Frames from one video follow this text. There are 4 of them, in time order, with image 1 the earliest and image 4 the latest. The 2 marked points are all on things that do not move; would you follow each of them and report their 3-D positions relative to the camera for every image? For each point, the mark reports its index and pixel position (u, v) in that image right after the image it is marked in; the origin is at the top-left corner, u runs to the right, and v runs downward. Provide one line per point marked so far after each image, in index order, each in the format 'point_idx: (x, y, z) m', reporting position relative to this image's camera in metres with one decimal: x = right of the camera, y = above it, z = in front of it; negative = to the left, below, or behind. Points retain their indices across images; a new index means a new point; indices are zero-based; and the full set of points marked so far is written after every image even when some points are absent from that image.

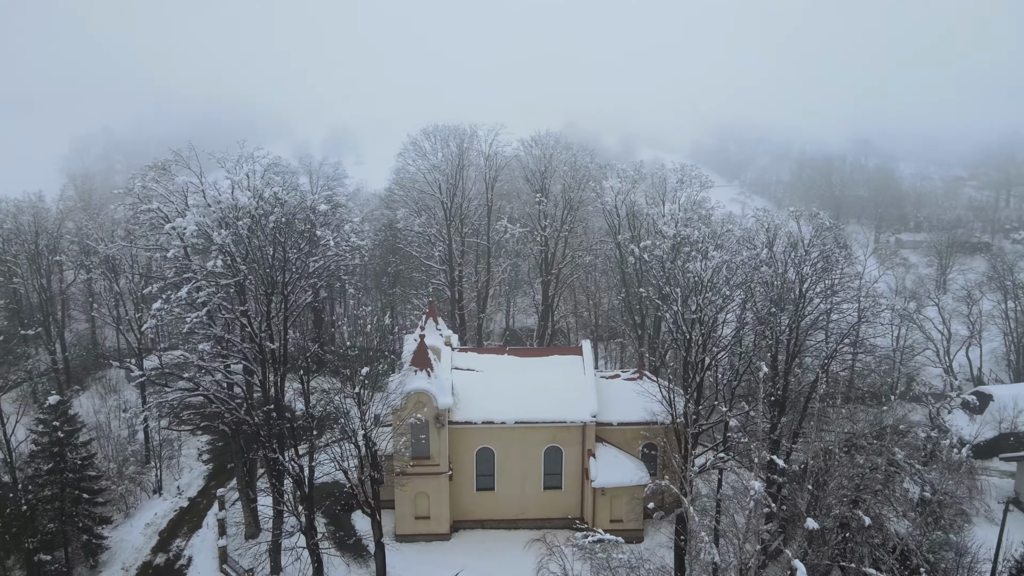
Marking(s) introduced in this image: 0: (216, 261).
0: (-8.1, +0.7, +19.5) m
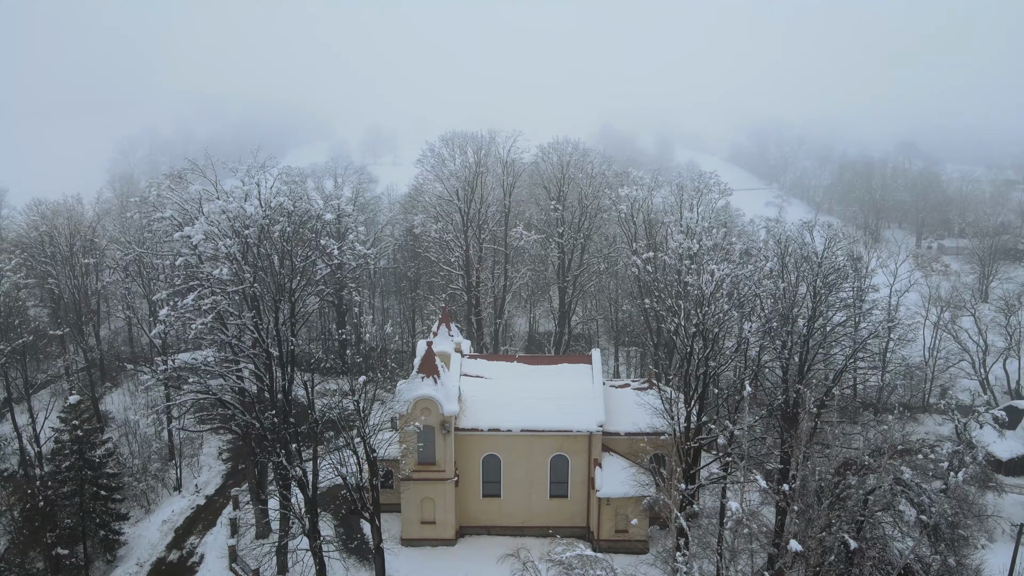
0: (-8.1, +0.5, +20.0) m
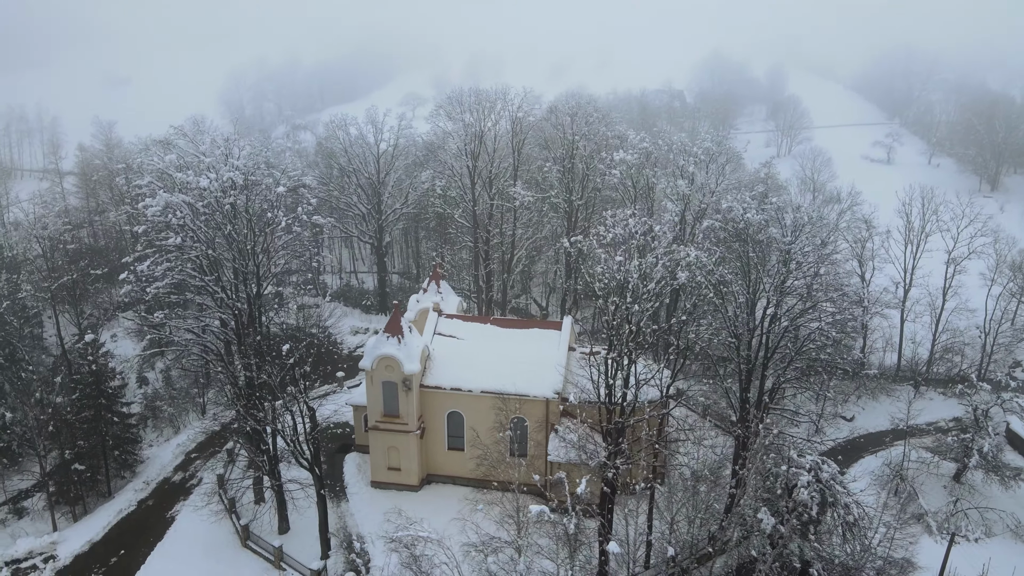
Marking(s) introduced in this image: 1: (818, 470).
0: (-9.8, +1.6, +22.0) m
1: (+8.2, -4.8, +19.6) m
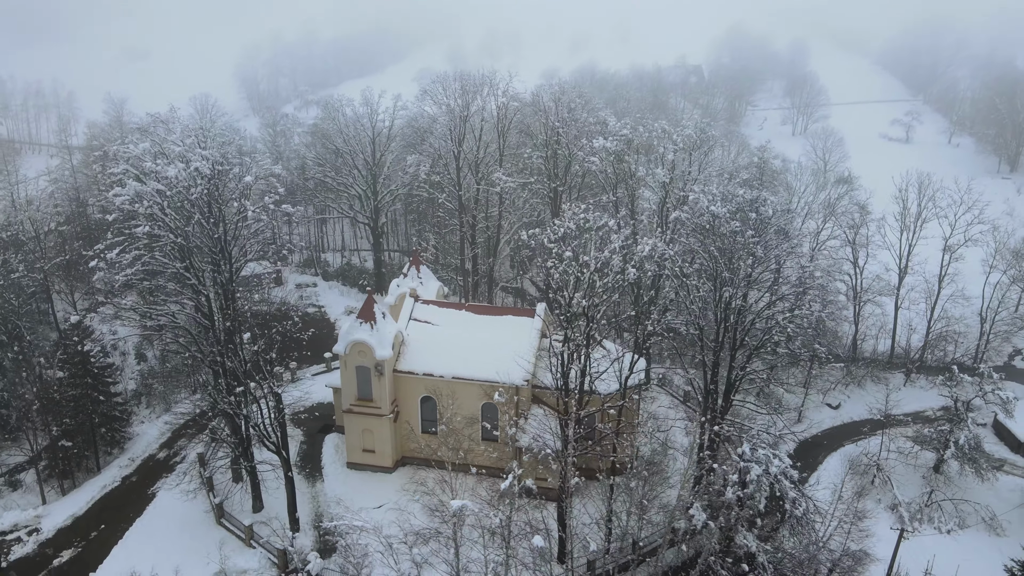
0: (-10.8, +2.0, +22.5) m
1: (+7.0, -4.7, +19.7) m
